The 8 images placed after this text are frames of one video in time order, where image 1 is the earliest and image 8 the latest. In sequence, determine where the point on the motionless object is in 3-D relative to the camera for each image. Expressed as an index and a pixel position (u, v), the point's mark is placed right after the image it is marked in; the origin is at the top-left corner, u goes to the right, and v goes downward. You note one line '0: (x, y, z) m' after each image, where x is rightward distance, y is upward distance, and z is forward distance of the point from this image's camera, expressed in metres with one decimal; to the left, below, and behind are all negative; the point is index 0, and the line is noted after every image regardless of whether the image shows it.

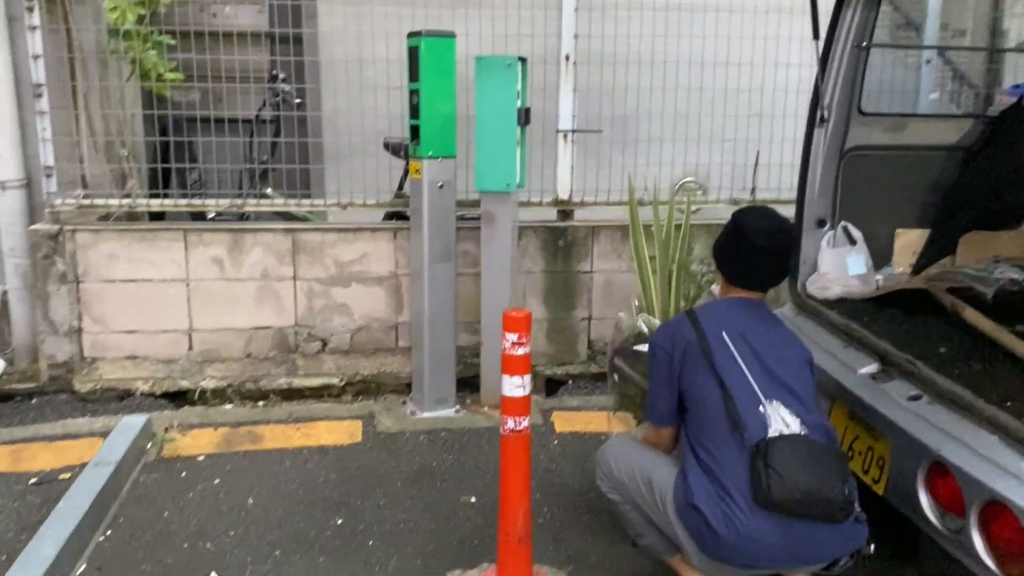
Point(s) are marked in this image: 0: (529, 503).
0: (+0.1, -0.7, +2.7) m
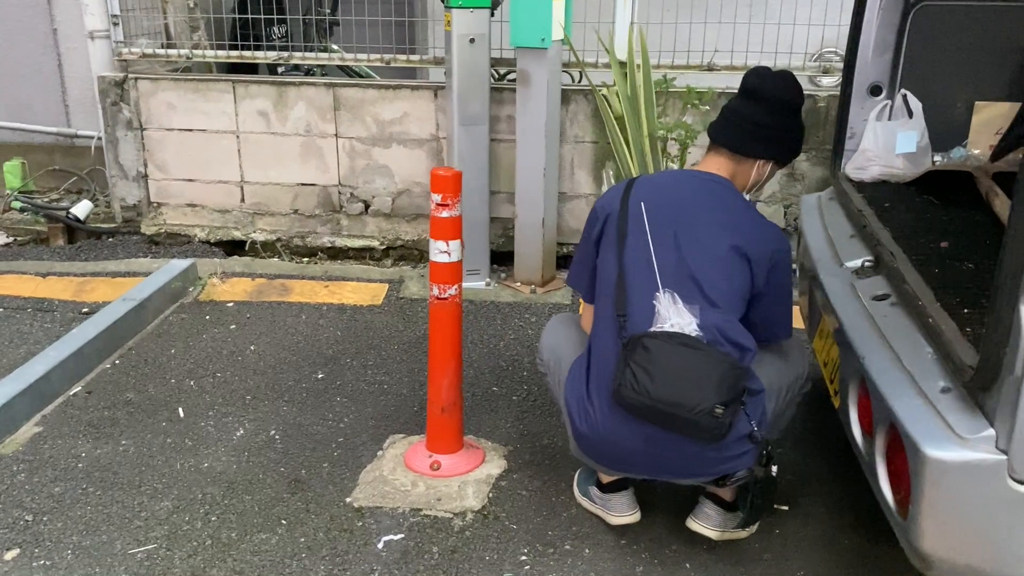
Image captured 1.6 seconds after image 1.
0: (-0.2, -0.3, +2.6) m
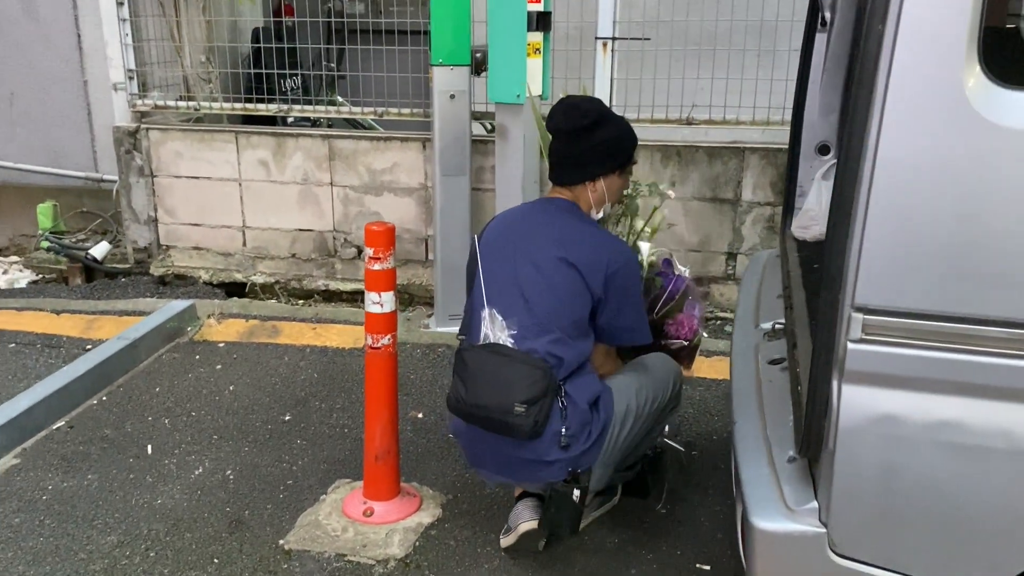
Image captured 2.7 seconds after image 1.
0: (-0.4, -0.4, +2.6) m
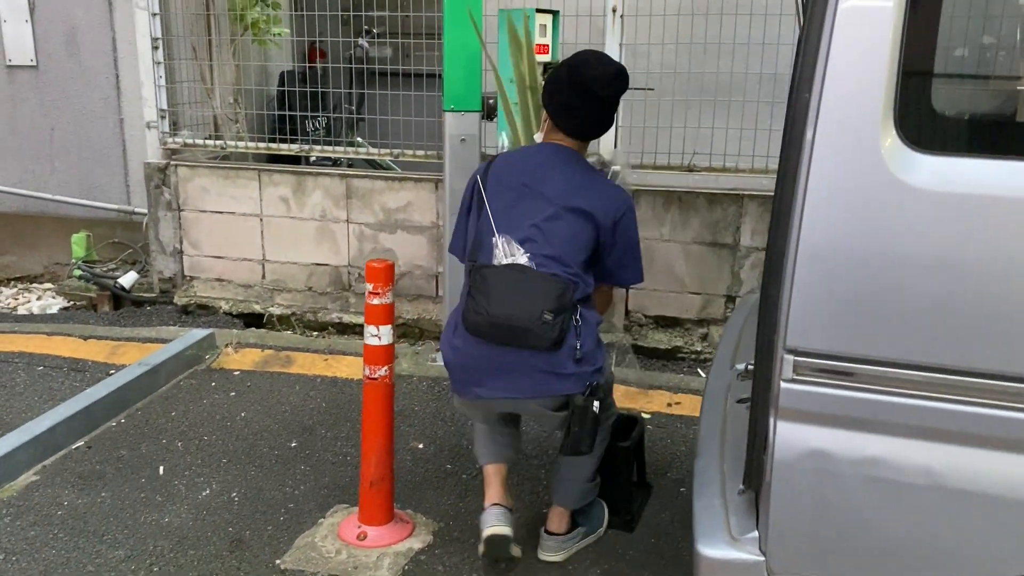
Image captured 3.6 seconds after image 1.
0: (-0.4, -0.5, +2.8) m
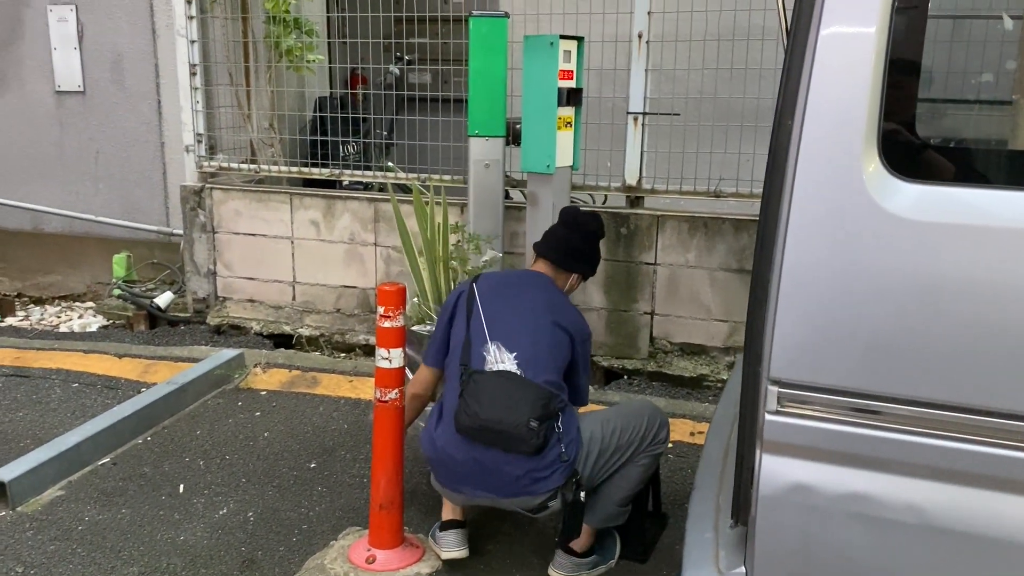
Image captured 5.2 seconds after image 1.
0: (-0.4, -0.6, +2.8) m
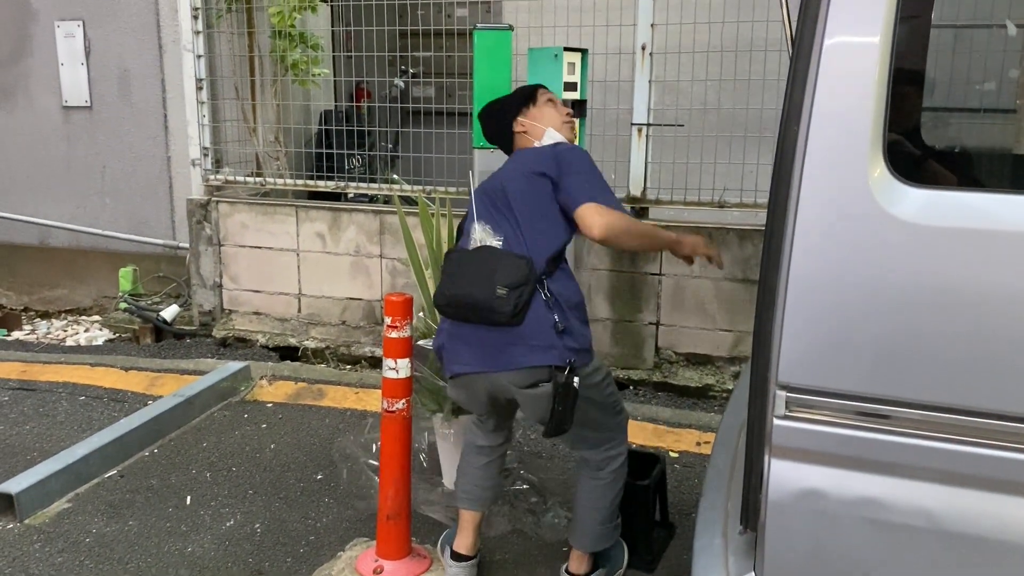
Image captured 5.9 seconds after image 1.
0: (-0.4, -0.6, +2.8) m
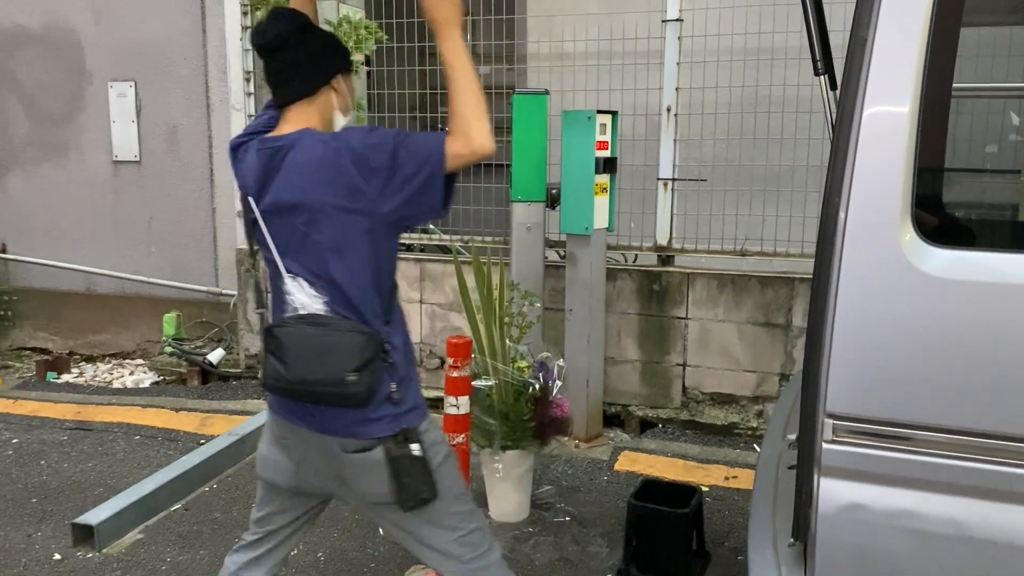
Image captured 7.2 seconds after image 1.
0: (-0.2, -0.8, +3.0) m
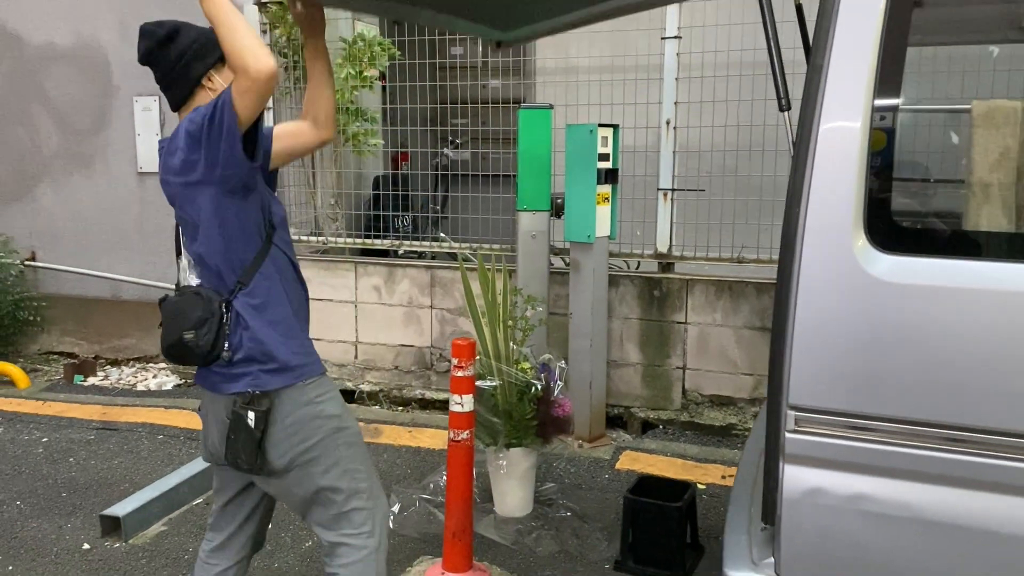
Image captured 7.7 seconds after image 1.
0: (-0.2, -0.8, +3.2) m
